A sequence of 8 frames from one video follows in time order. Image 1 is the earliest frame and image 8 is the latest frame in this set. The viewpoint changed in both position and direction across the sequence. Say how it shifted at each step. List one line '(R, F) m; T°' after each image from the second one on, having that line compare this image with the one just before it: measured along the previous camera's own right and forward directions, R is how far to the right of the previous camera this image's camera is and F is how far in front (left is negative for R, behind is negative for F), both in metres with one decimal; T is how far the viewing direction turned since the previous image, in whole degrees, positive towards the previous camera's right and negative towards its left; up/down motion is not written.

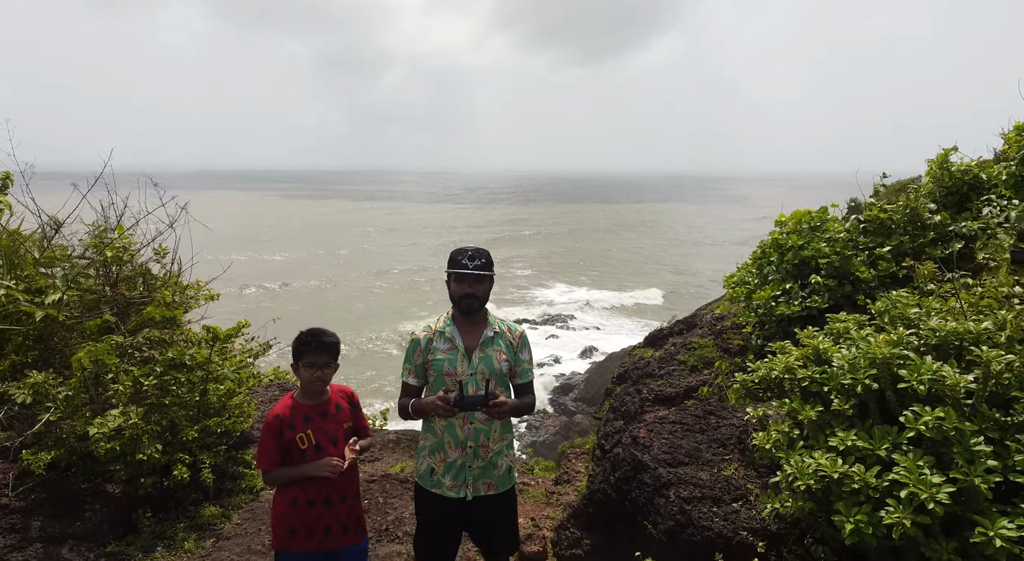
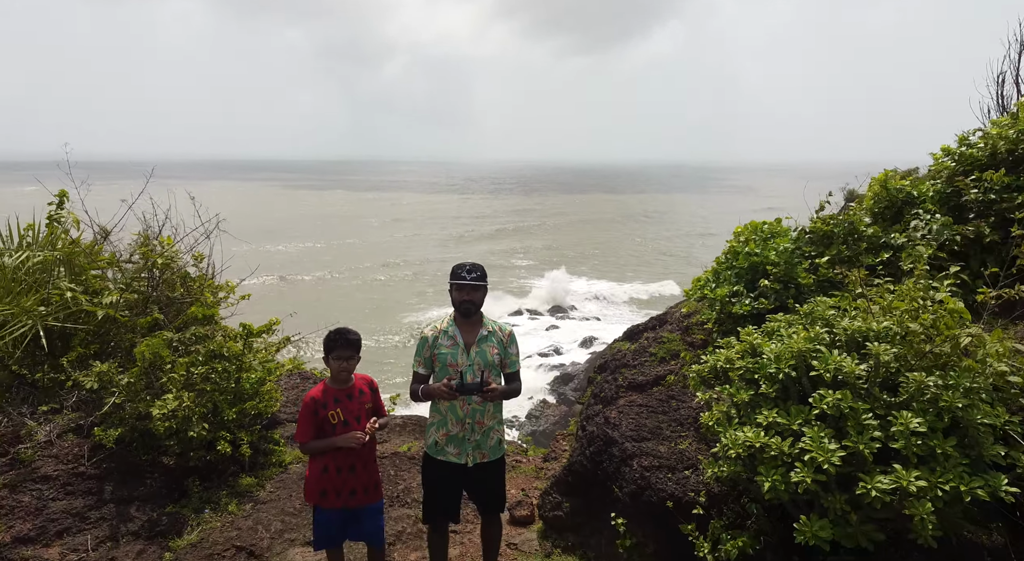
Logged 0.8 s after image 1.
(+0.1, -0.5) m; 0°
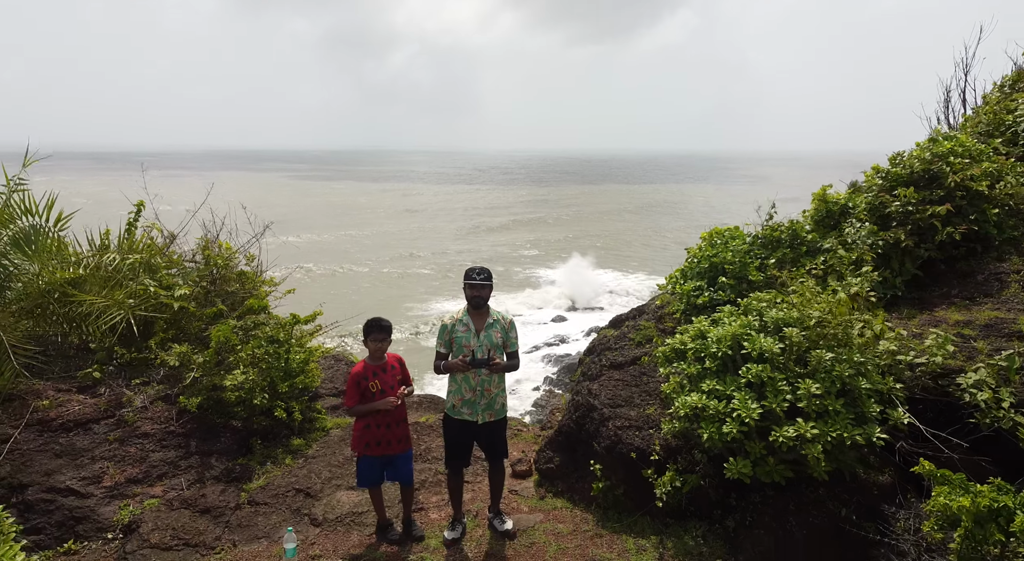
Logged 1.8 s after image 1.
(0.0, -0.8) m; -1°
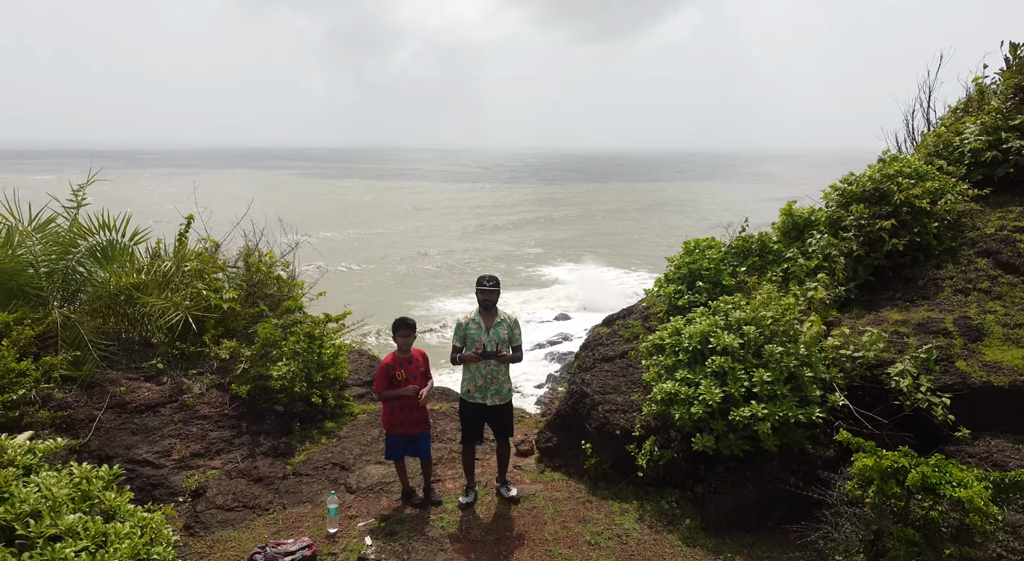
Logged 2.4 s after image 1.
(0.0, -0.7) m; 0°
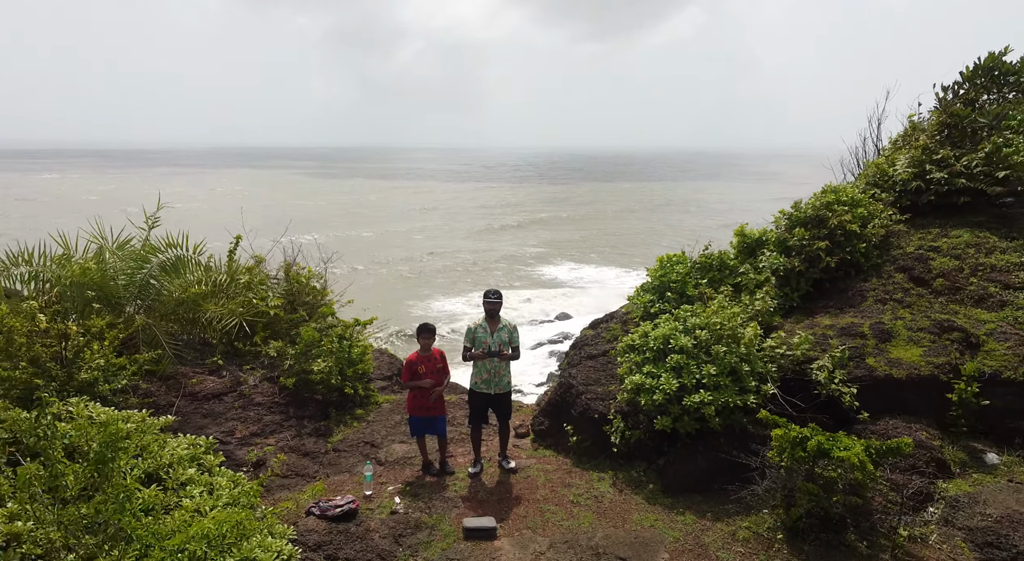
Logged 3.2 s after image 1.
(0.0, -1.0) m; 0°
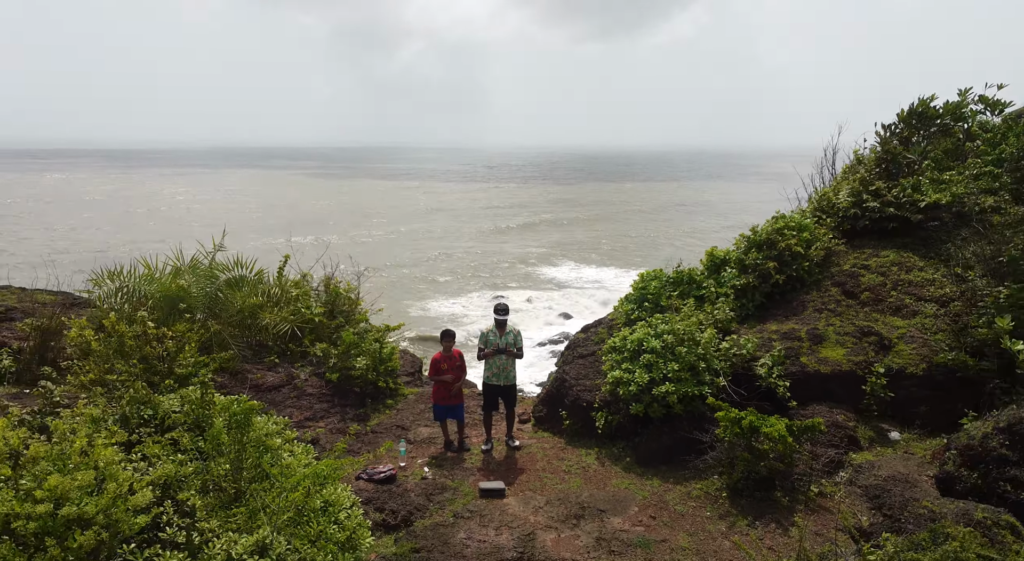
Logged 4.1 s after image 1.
(0.0, -1.3) m; 0°
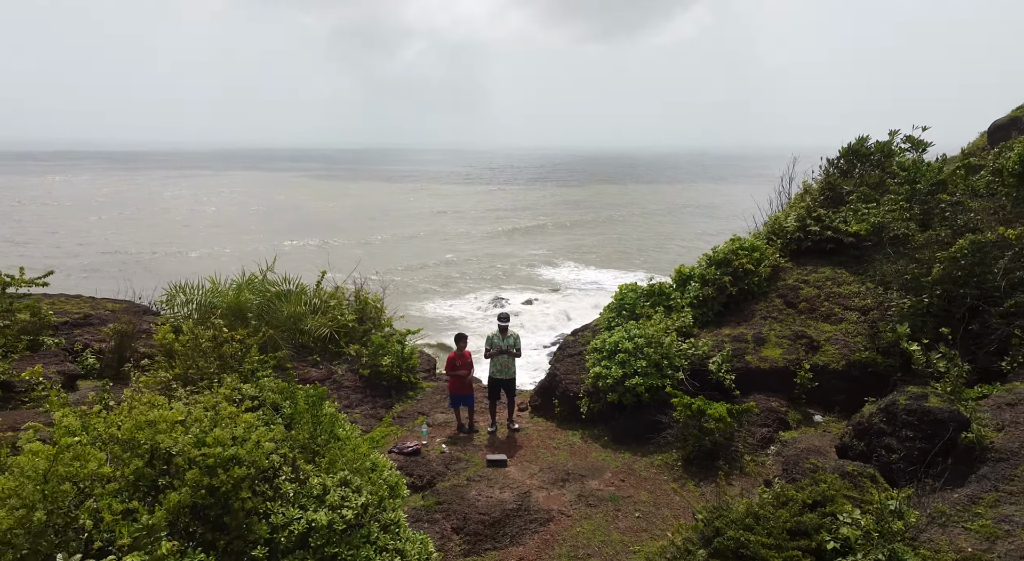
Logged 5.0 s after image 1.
(0.0, -1.5) m; 0°
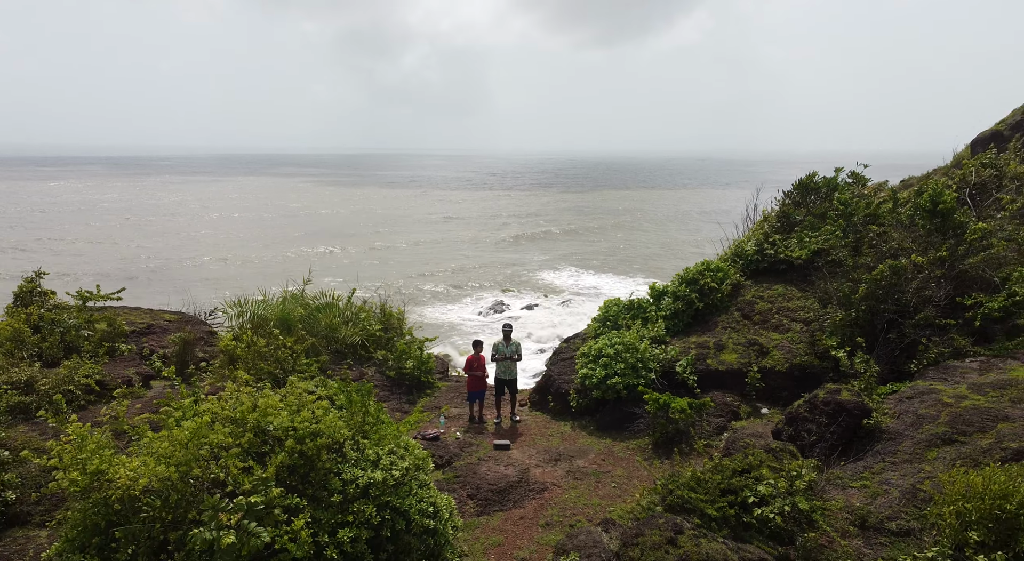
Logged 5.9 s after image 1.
(0.0, -1.7) m; 0°
